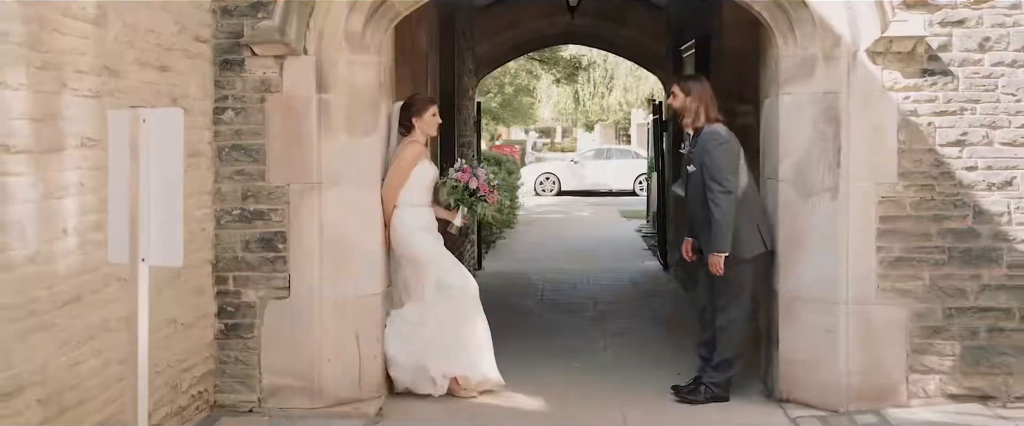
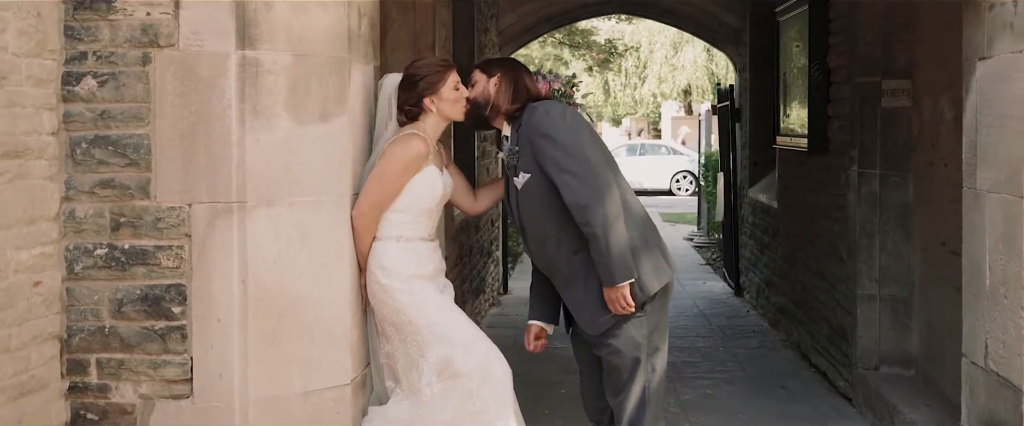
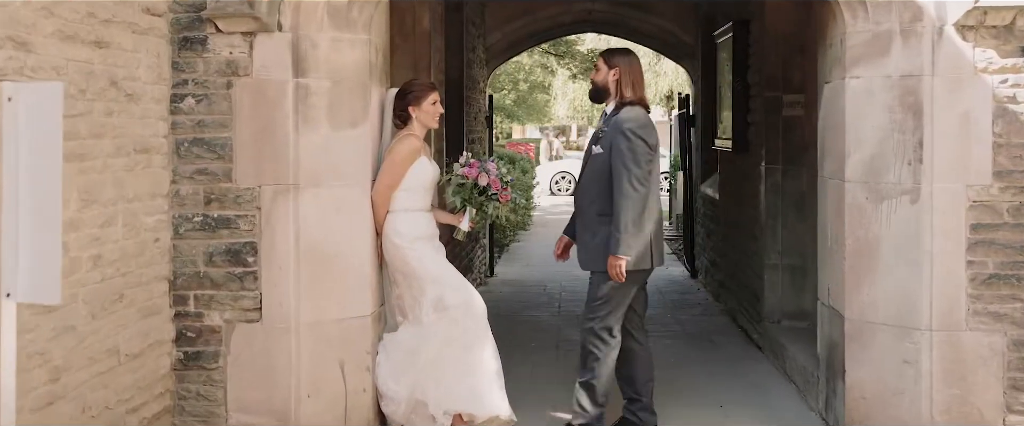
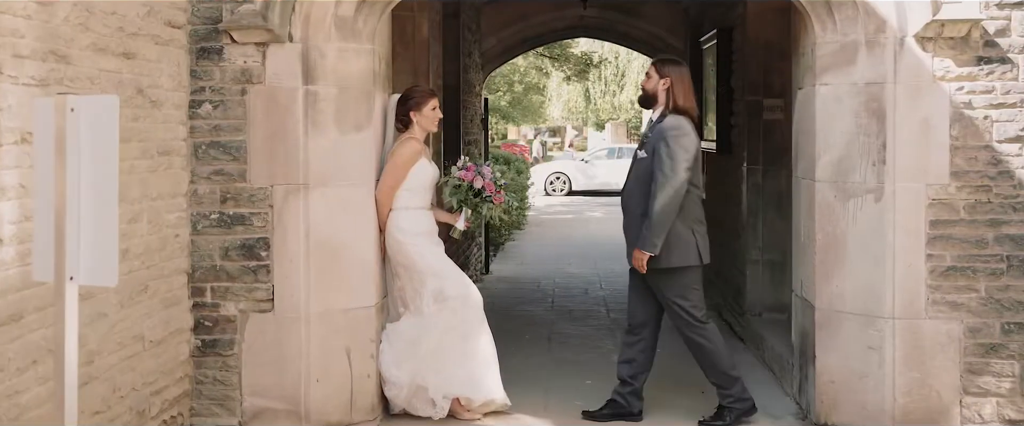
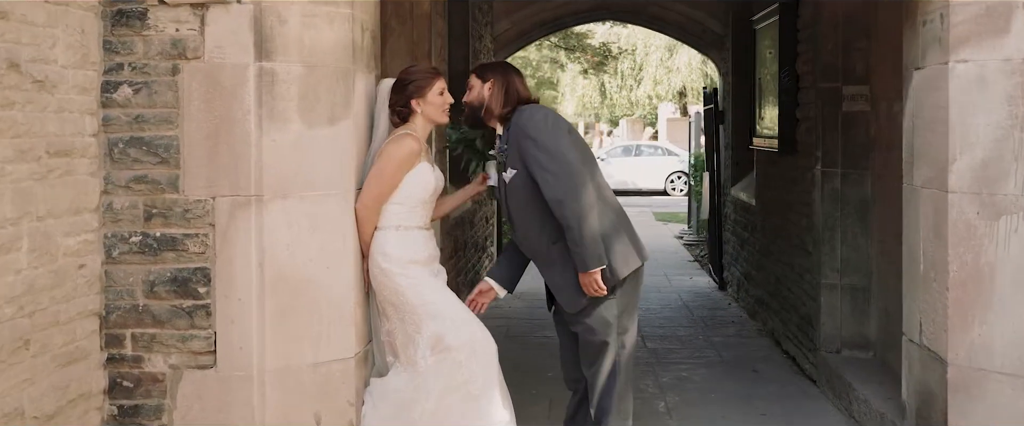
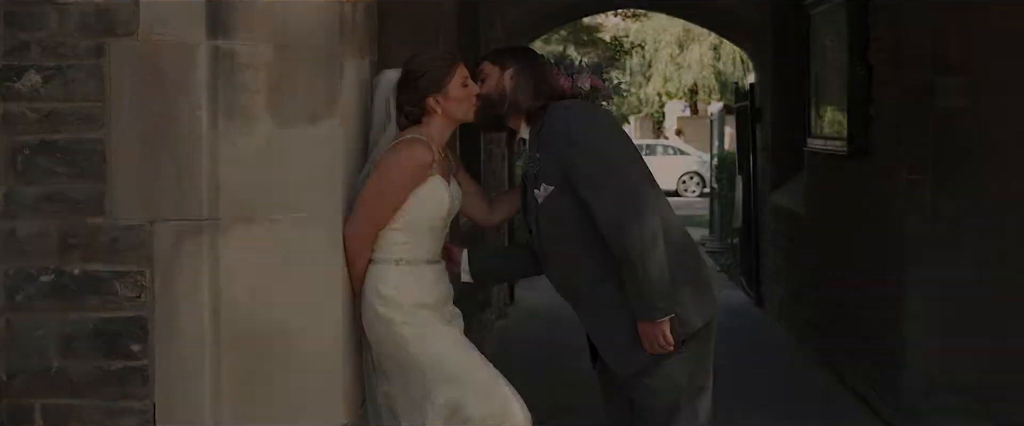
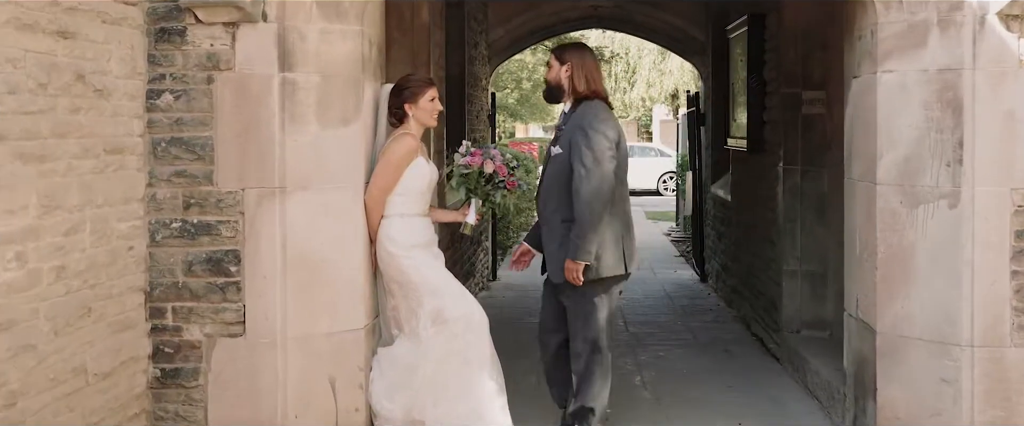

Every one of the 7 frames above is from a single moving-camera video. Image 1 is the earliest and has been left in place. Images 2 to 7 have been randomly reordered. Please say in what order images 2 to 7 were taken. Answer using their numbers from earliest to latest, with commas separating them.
4, 3, 7, 5, 2, 6
